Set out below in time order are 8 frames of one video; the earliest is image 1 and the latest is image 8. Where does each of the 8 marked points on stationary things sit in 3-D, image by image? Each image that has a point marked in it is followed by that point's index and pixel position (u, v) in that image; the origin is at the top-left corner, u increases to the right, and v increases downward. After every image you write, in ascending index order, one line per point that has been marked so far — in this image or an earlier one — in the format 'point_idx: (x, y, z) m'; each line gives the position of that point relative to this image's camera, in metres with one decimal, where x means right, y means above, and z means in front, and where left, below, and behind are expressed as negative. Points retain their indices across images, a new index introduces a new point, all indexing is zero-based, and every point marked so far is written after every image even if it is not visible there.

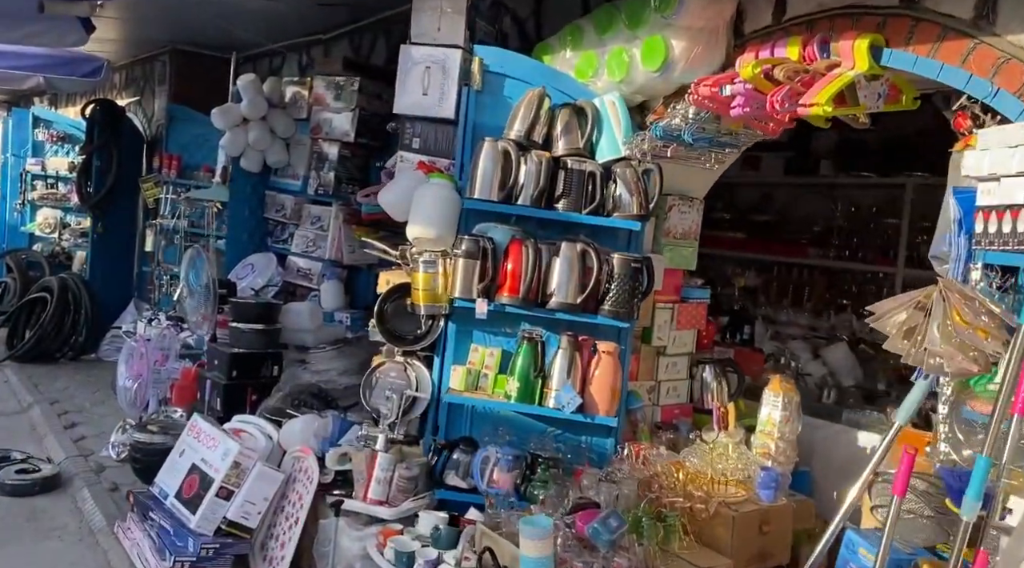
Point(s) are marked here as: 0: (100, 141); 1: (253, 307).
0: (-3.1, +1.1, +6.3) m
1: (-1.3, -0.1, +4.0) m
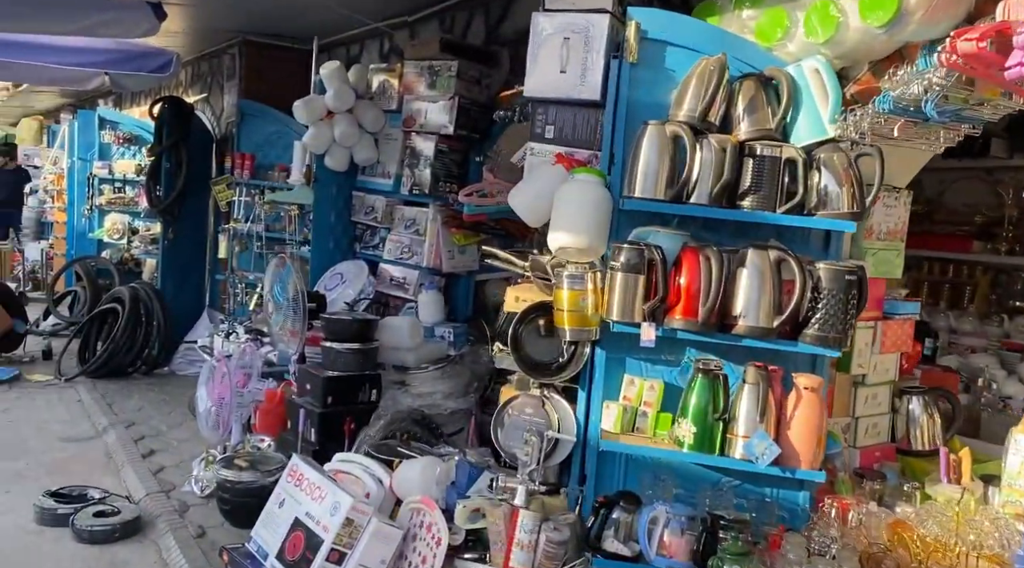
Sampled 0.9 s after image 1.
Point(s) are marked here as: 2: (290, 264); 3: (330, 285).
0: (-2.4, +1.0, +5.9) m
1: (-0.7, -0.2, +3.6) m
2: (-1.0, +0.1, +3.9) m
3: (-0.9, 0.0, +4.2) m
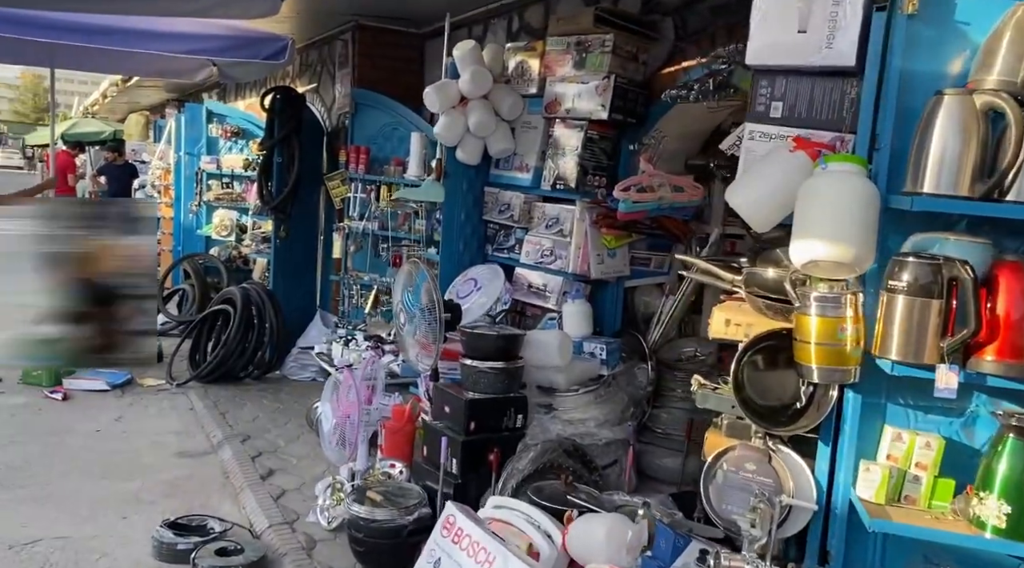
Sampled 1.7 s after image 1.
0: (-1.6, +1.0, +5.6) m
1: (-0.1, -0.2, +3.1) m
2: (-0.4, +0.1, +3.5) m
3: (-0.2, 0.0, +3.7) m
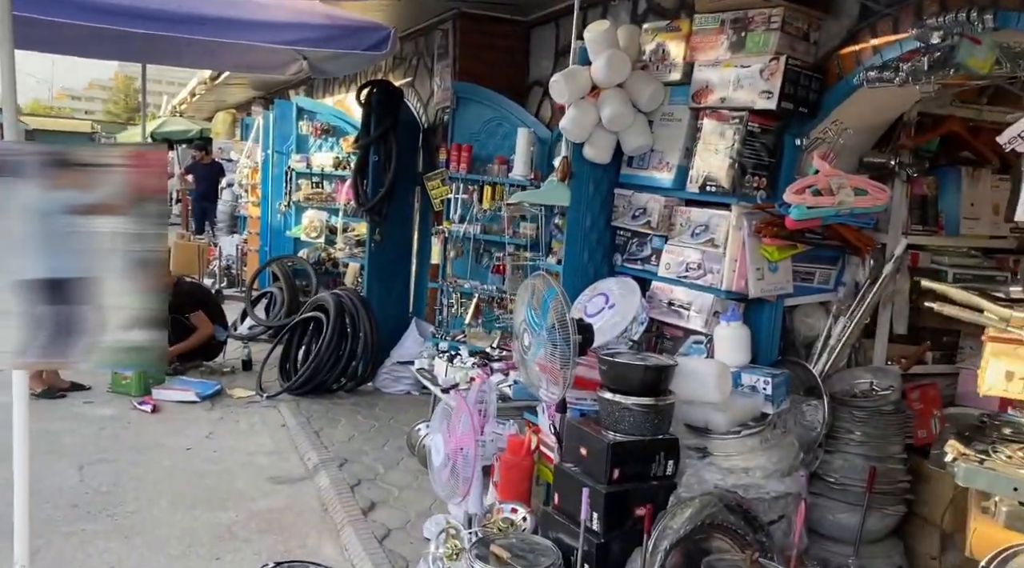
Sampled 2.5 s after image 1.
0: (-0.8, +1.0, +5.2) m
1: (+0.4, -0.3, +2.6) m
2: (+0.1, 0.0, +3.1) m
3: (+0.3, -0.1, +3.2) m
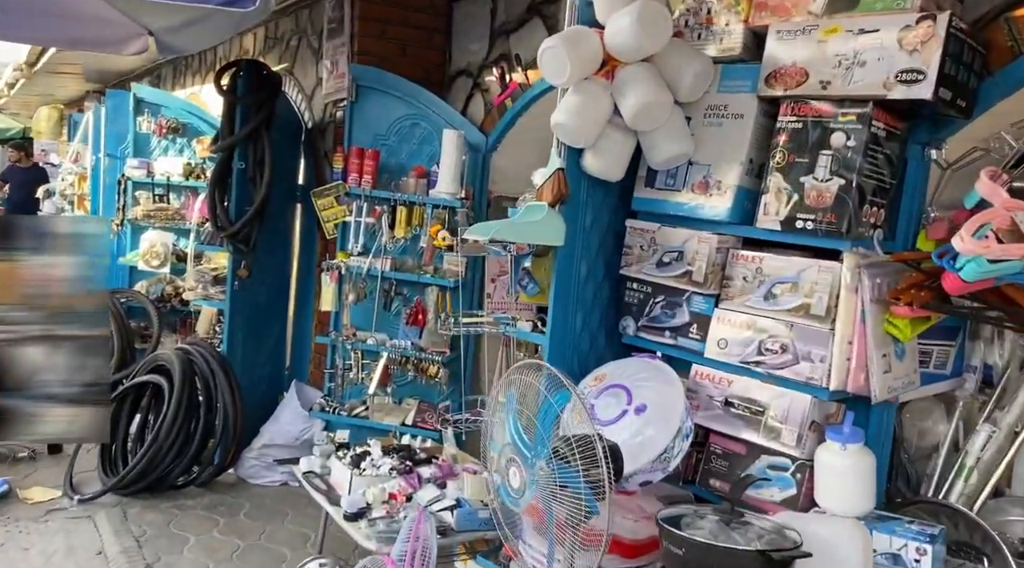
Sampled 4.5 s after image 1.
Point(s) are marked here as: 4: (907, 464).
0: (-1.2, +0.7, +3.8) m
1: (+0.4, -0.5, +1.4) m
2: (+0.1, -0.2, +1.8) m
3: (+0.2, -0.3, +2.0) m
4: (+1.0, -0.5, +2.1) m
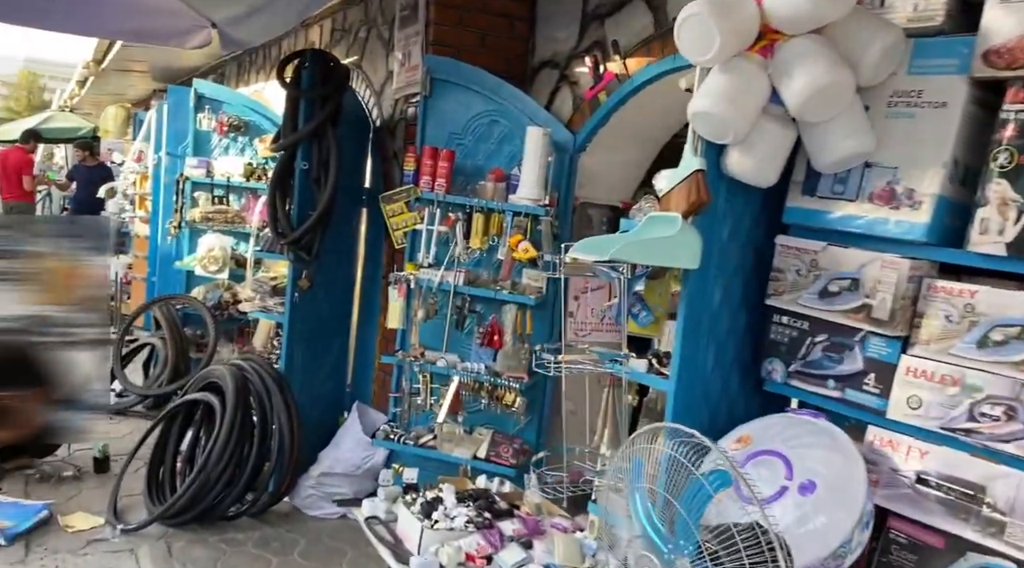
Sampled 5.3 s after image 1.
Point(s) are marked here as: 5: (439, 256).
0: (-0.9, +0.7, +3.5) m
1: (+0.6, -0.5, +1.0) m
2: (+0.3, -0.3, +1.4) m
3: (+0.5, -0.4, +1.6) m
4: (+1.2, -0.5, +1.6) m
5: (-0.3, +0.1, +3.3) m
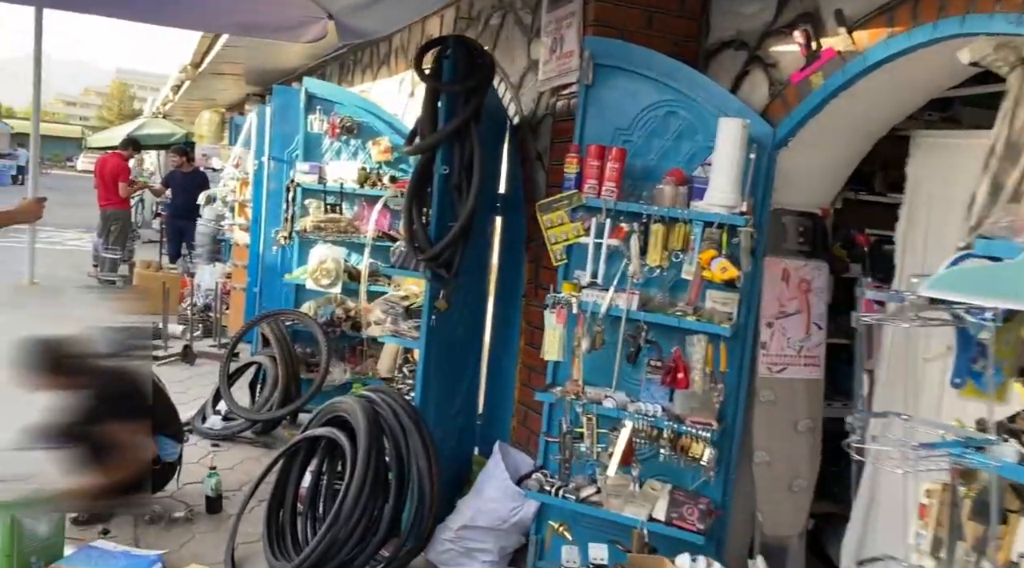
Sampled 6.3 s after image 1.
0: (-0.2, +0.6, +3.0) m
1: (+1.0, -0.6, +0.4) m
2: (+0.8, -0.4, +0.8) m
3: (+0.9, -0.4, +1.0) m
4: (+1.7, -0.6, +0.9) m
5: (+0.3, 0.0, +2.8) m
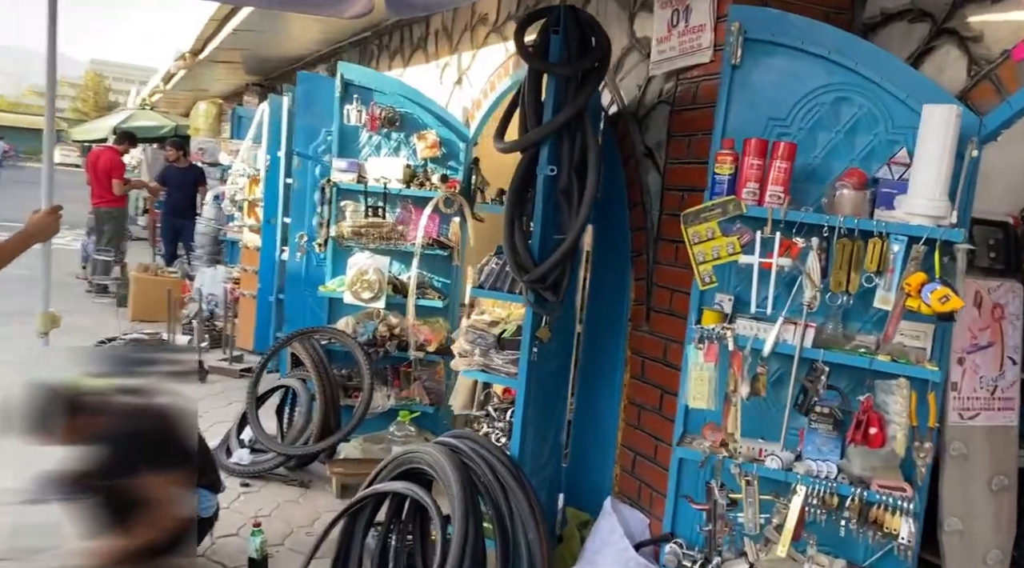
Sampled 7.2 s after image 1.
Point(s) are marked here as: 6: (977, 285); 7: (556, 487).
0: (+0.2, +0.5, +2.4) m
1: (+1.4, -0.7, -0.2) m
2: (+1.2, -0.4, +0.3) m
3: (+1.3, -0.5, +0.4) m
4: (+2.1, -0.7, +0.4) m
5: (+0.7, -0.1, +2.2) m
6: (+1.3, 0.0, +2.4) m
7: (+0.2, -0.7, +2.8) m
